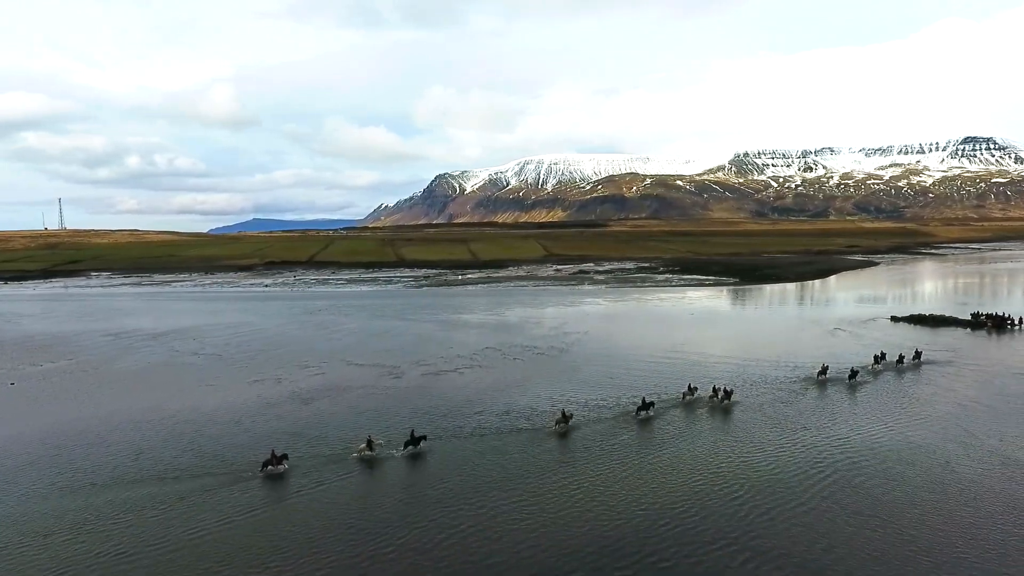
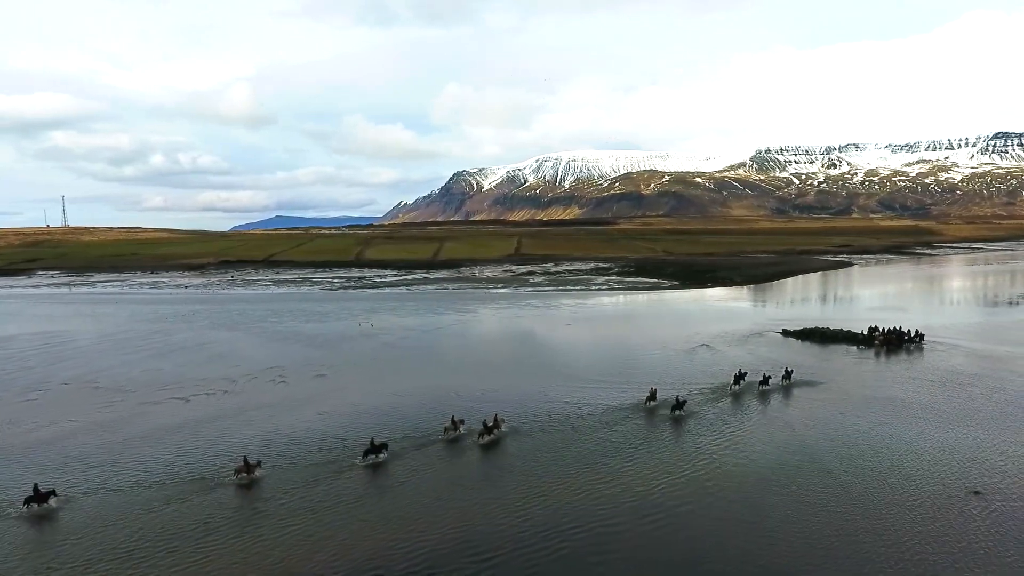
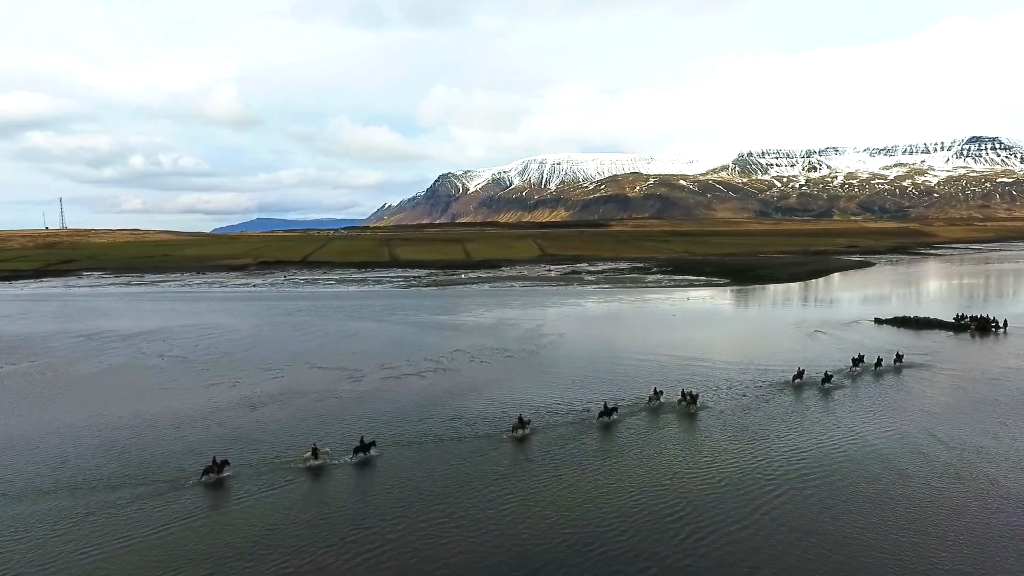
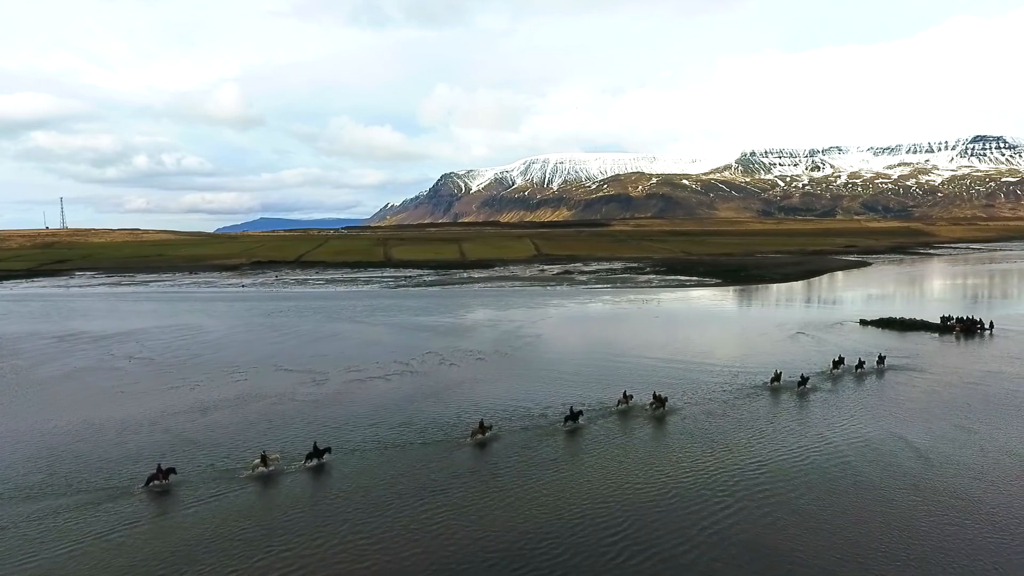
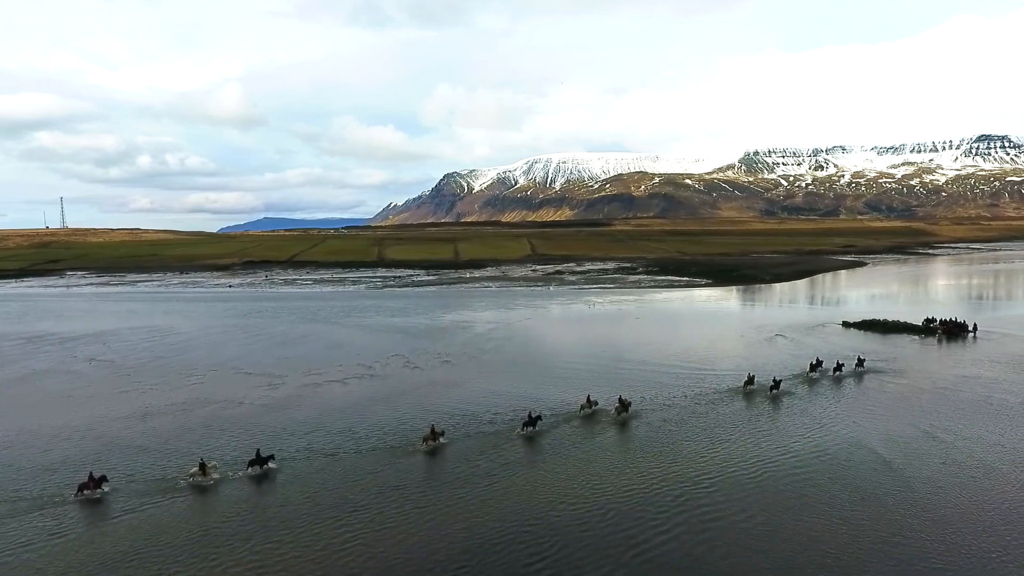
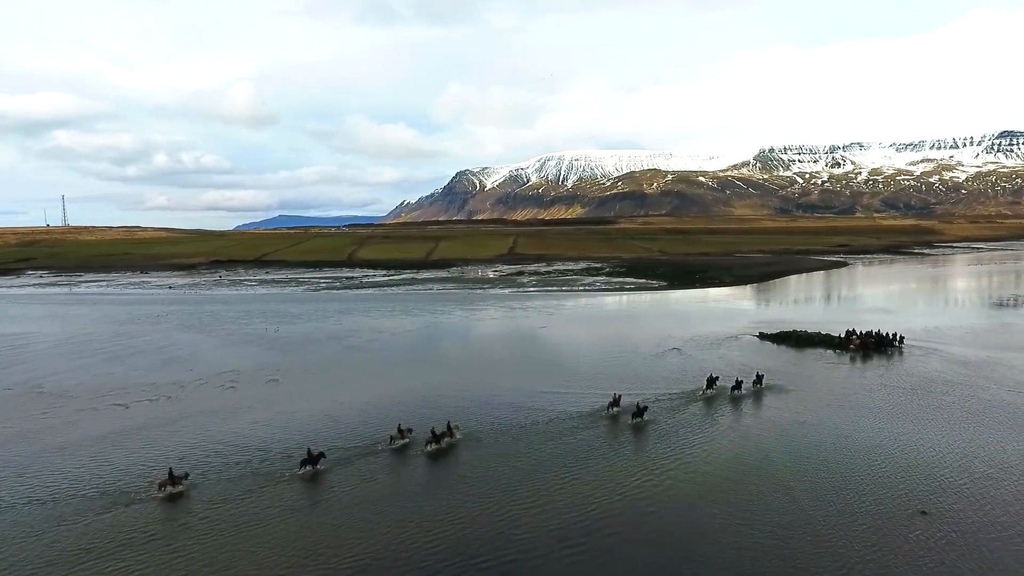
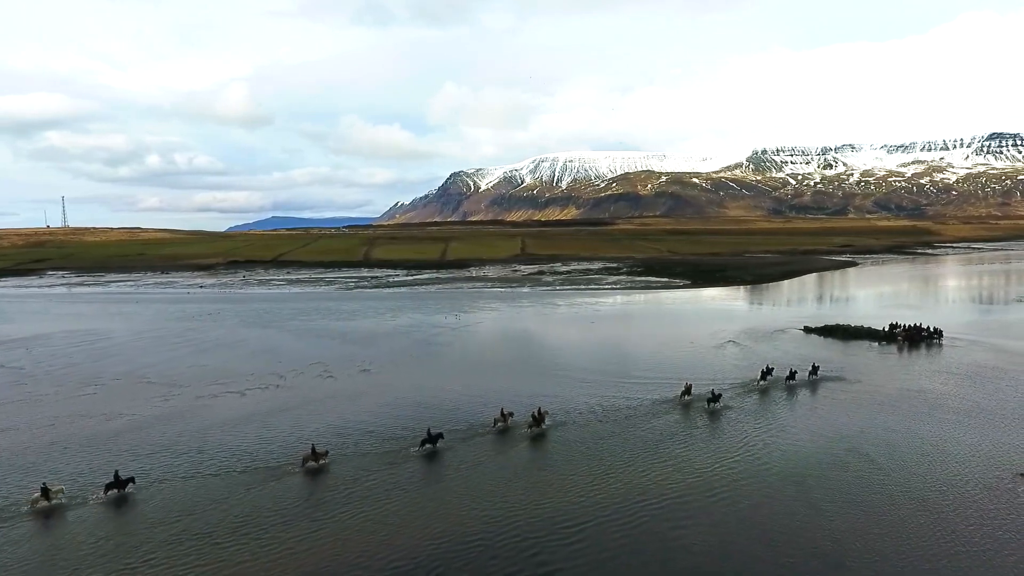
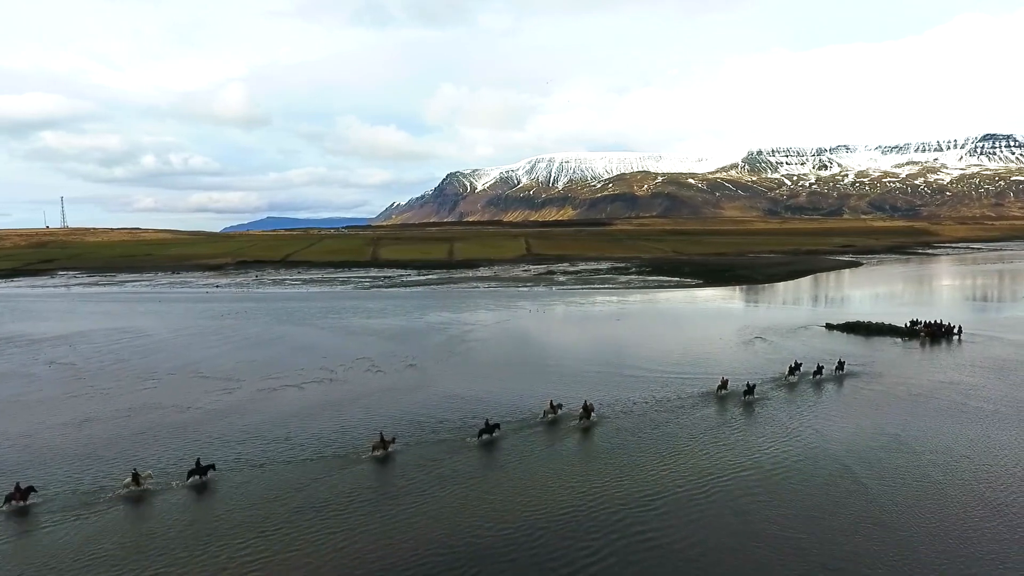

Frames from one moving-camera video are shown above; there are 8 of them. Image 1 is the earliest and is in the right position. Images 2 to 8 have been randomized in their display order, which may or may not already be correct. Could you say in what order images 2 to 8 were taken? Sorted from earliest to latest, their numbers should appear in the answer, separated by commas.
3, 4, 5, 8, 7, 2, 6
